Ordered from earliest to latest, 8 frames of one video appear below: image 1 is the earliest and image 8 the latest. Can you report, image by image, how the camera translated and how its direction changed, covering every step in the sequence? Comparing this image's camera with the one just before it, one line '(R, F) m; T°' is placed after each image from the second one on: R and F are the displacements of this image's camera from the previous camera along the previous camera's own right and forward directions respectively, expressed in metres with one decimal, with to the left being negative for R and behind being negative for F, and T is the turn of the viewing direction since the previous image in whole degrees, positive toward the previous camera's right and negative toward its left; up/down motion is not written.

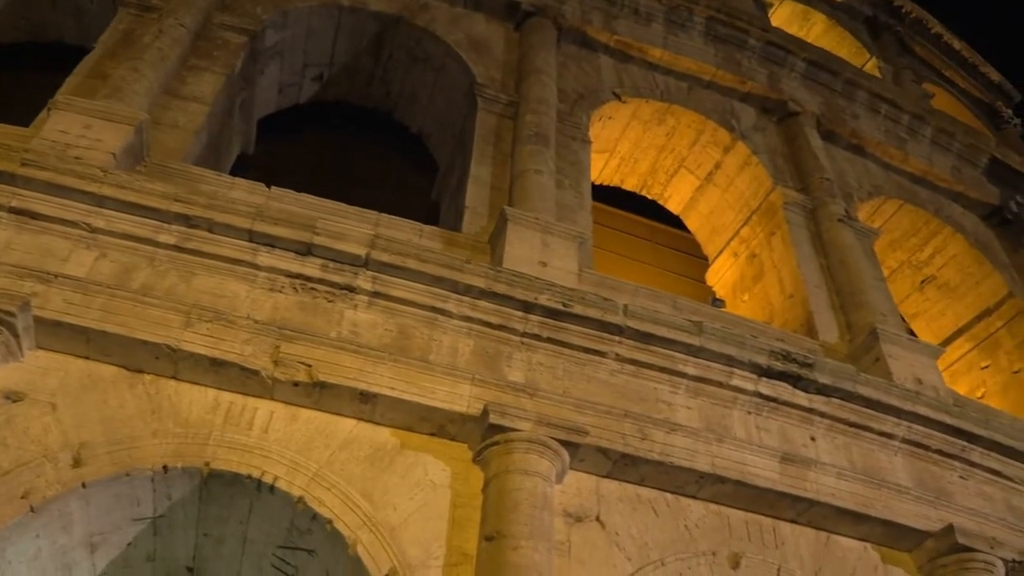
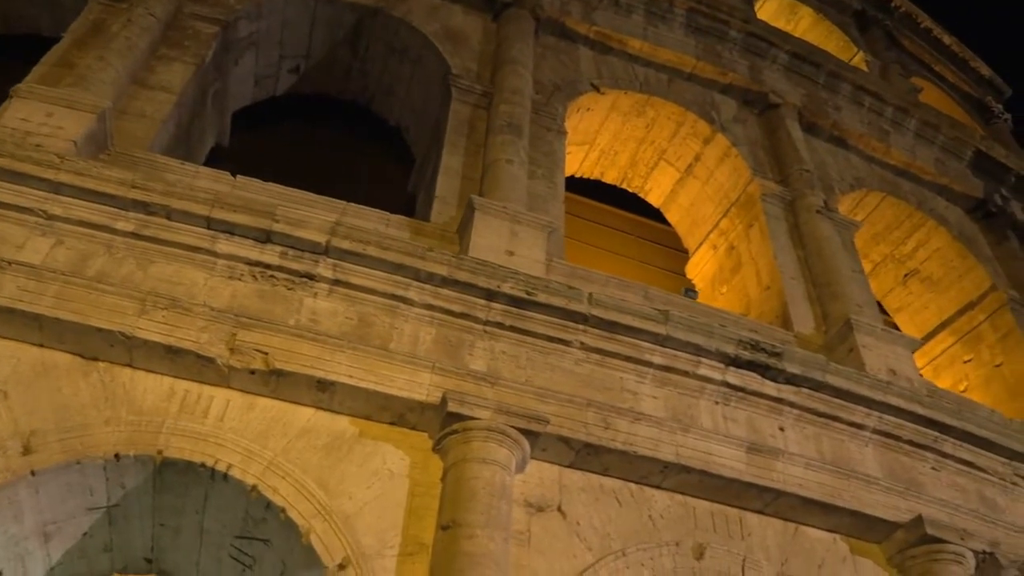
(+0.2, +0.1) m; 0°
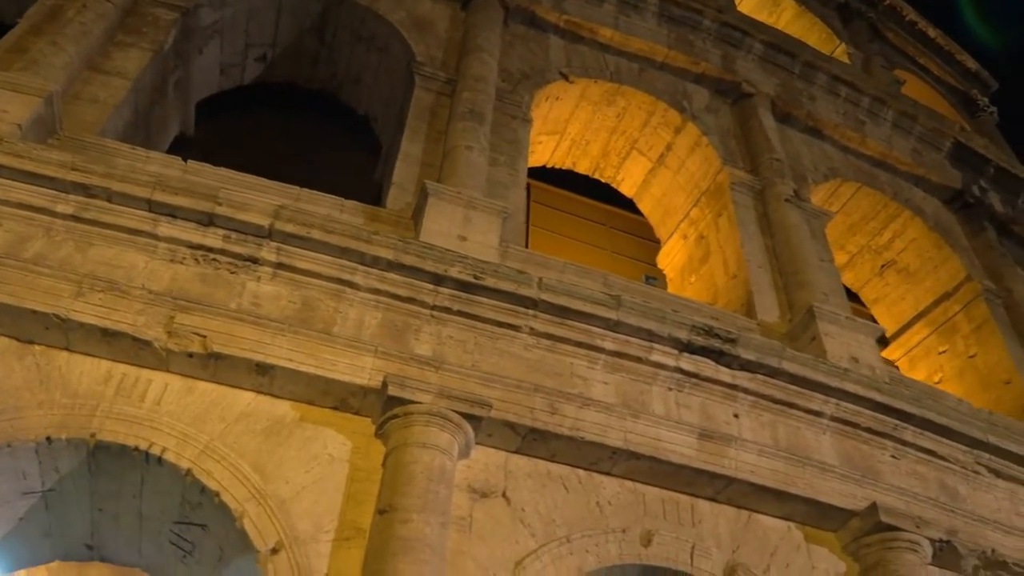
(+0.3, +0.1) m; 0°
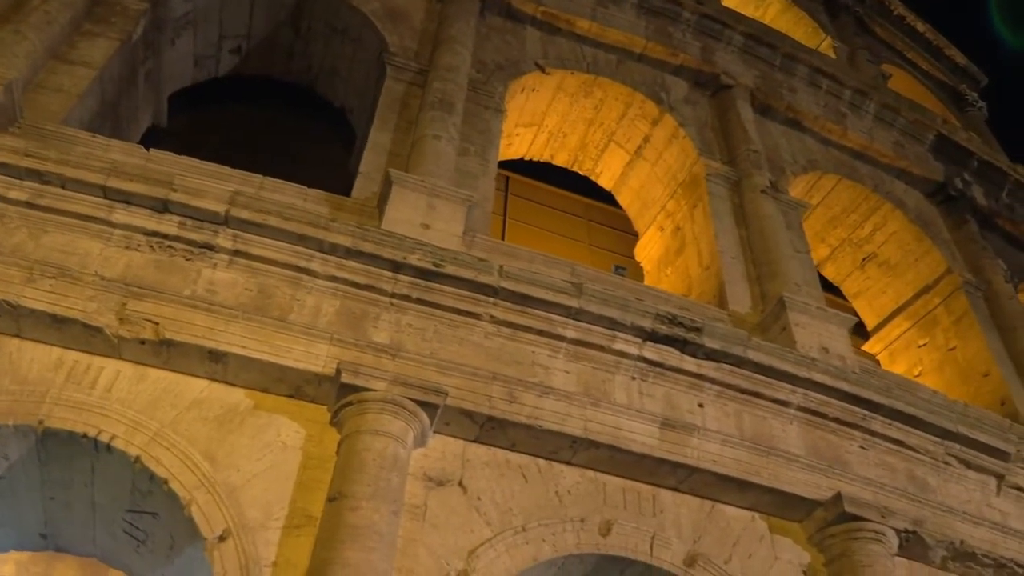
(+0.3, 0.0) m; 0°
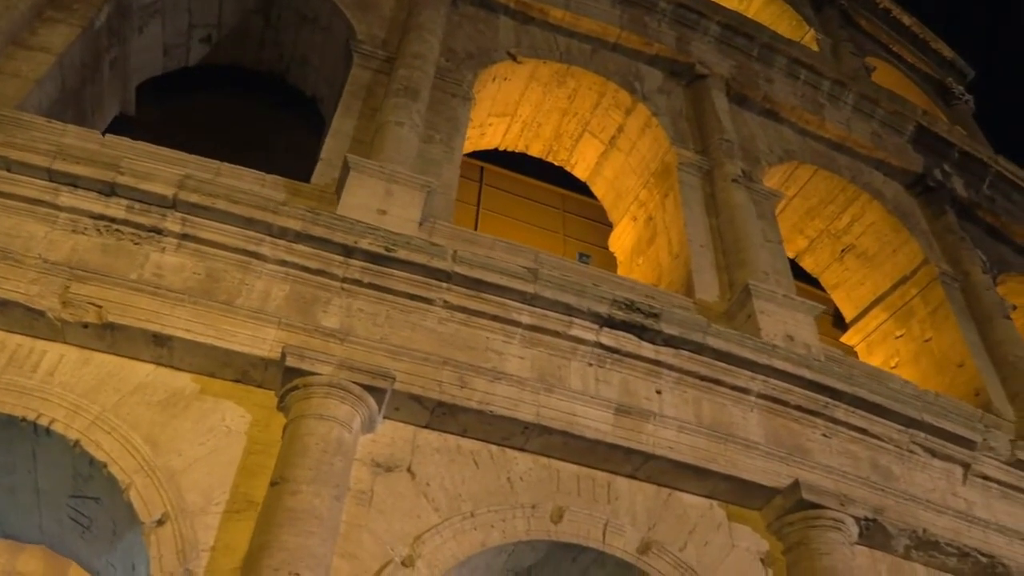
(+0.3, +0.1) m; 0°
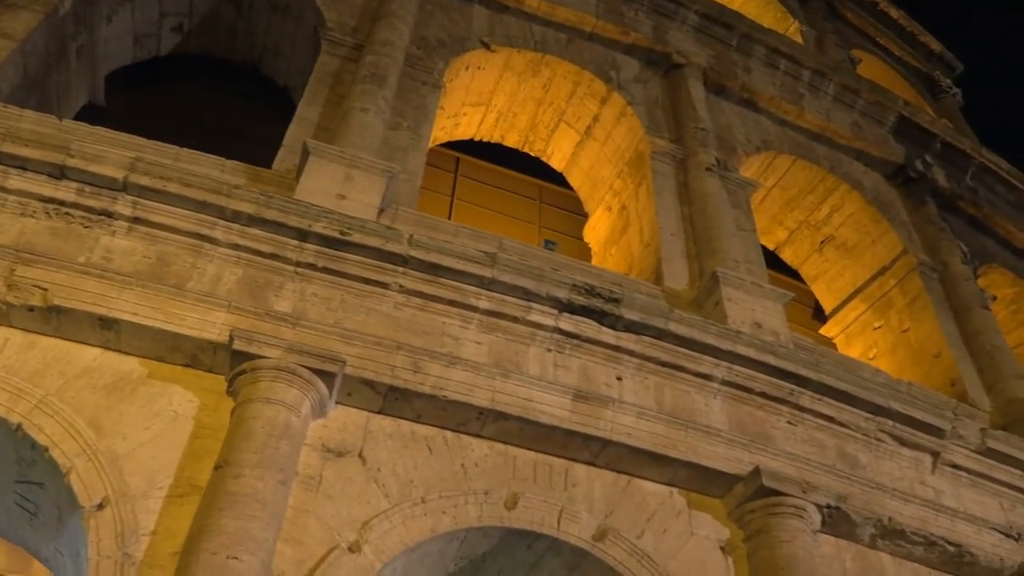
(+0.3, +0.1) m; 0°
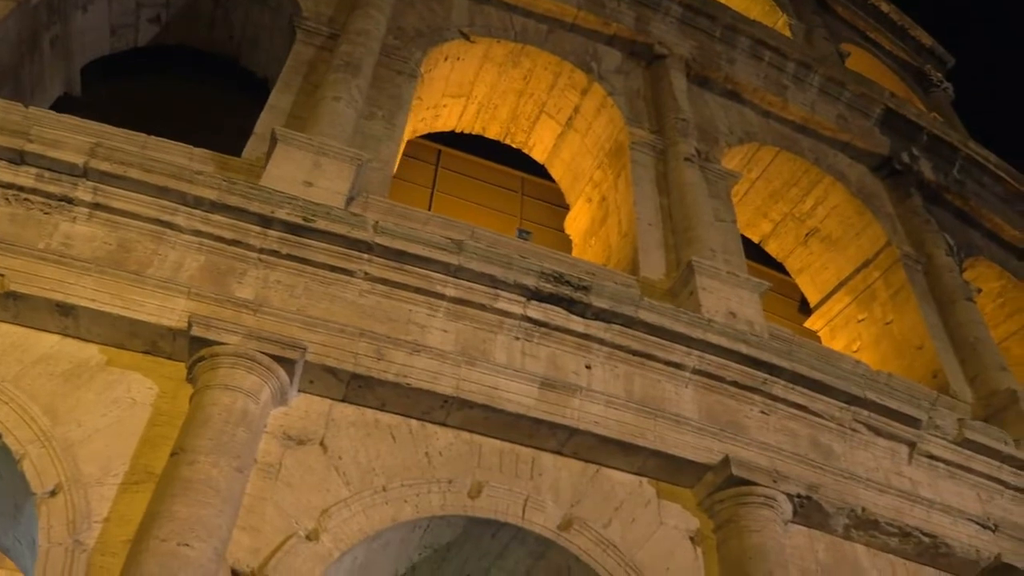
(+0.2, +0.1) m; 0°
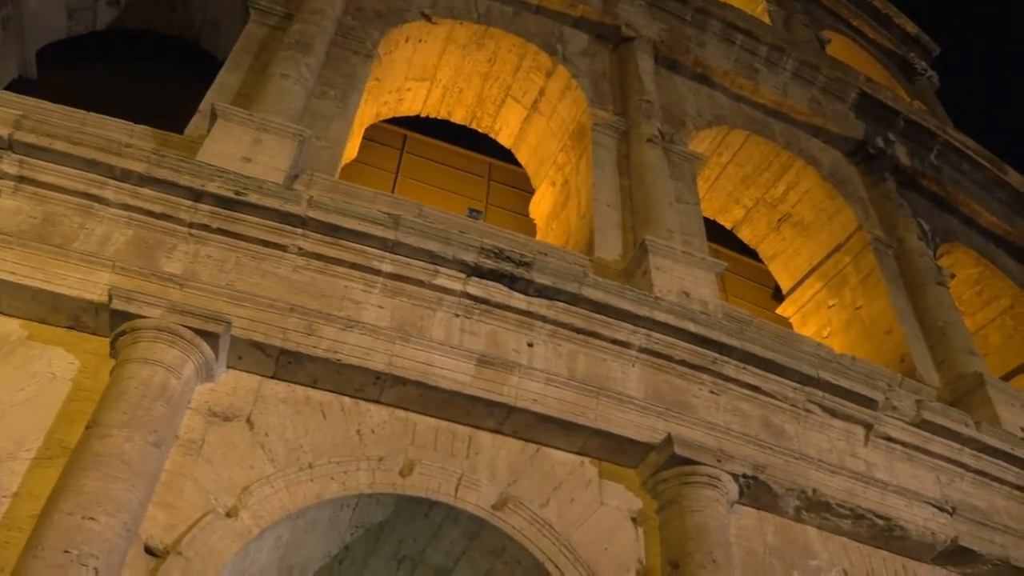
(+0.4, +0.1) m; 0°
